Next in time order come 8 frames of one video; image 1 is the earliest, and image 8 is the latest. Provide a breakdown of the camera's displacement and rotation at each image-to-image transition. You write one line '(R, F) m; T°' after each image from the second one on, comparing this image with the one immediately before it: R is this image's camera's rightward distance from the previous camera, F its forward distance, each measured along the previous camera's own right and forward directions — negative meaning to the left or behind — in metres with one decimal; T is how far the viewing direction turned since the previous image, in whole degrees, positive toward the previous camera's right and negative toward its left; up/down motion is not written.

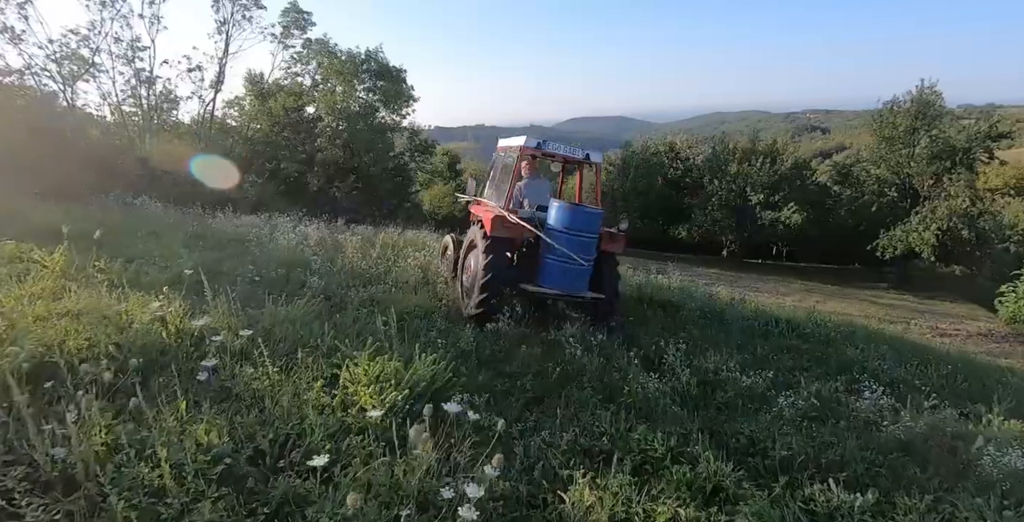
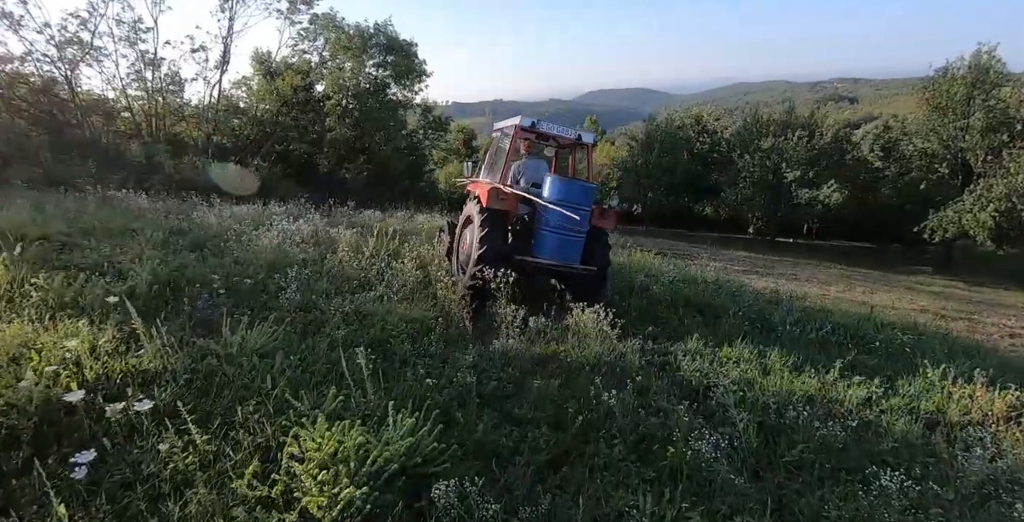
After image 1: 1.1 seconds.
(+0.1, +0.9) m; -2°
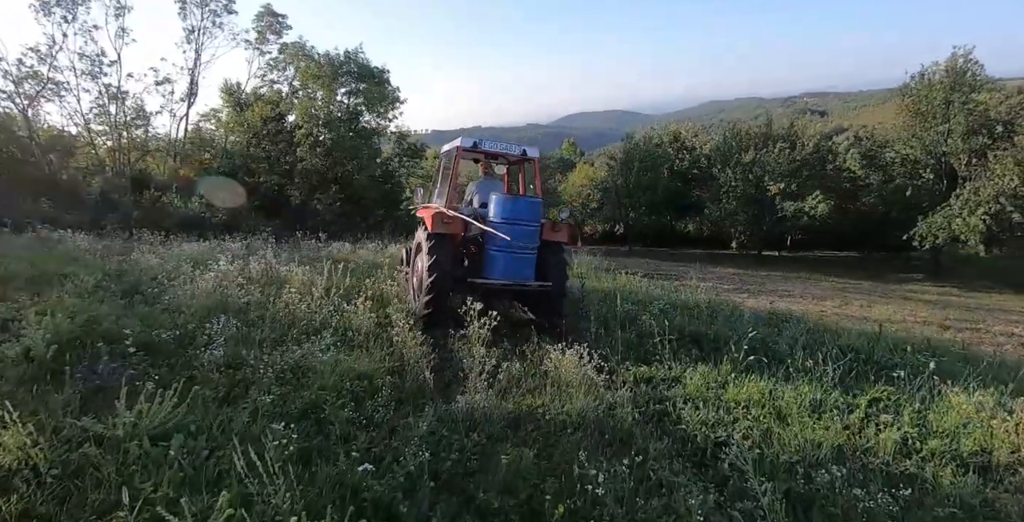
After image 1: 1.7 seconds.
(+0.2, +0.7) m; +2°
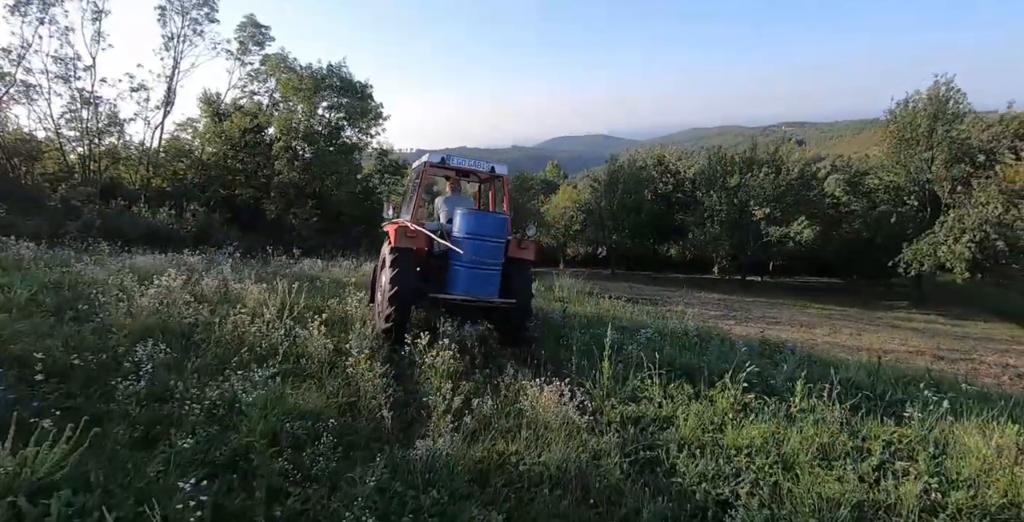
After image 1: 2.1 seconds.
(+0.1, +0.5) m; +2°
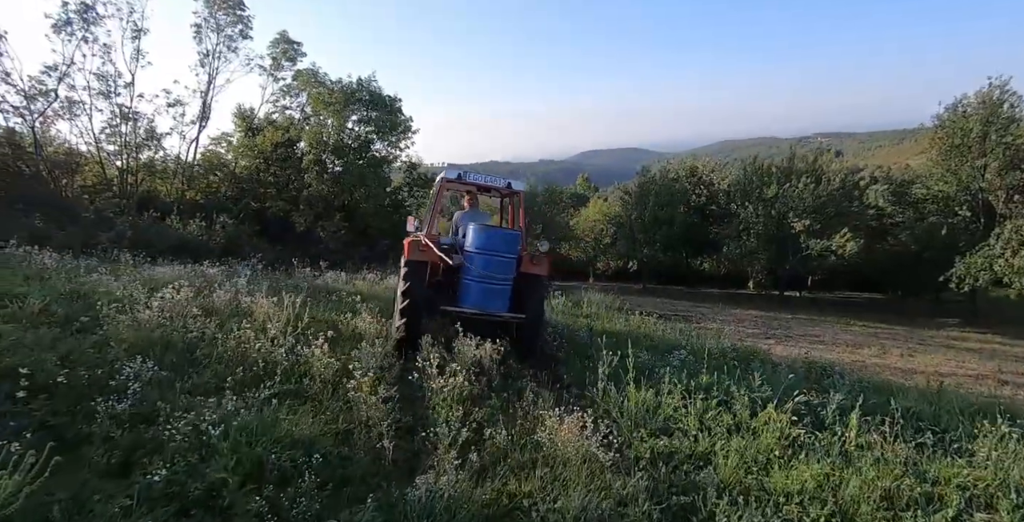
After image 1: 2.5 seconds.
(+0.1, +0.4) m; -3°
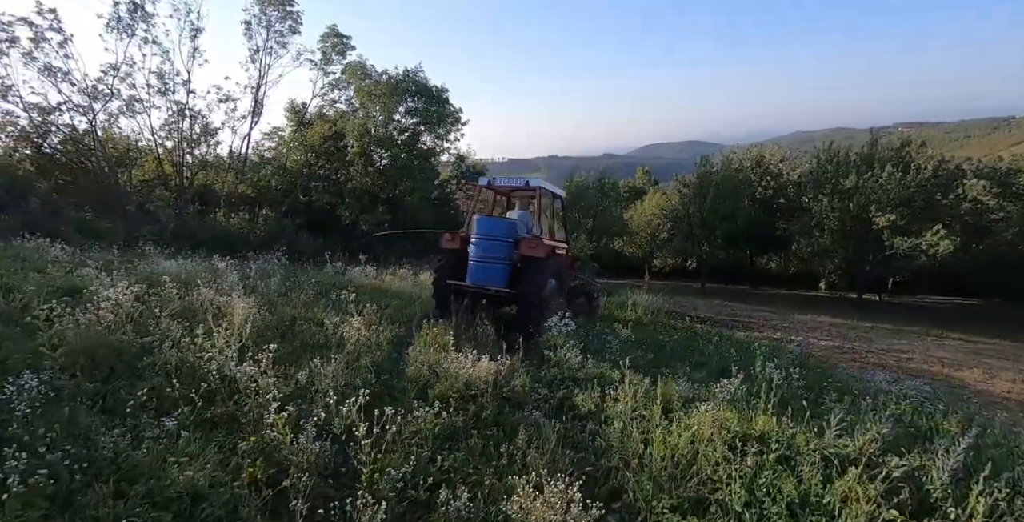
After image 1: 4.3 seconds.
(+0.4, +1.0) m; -6°
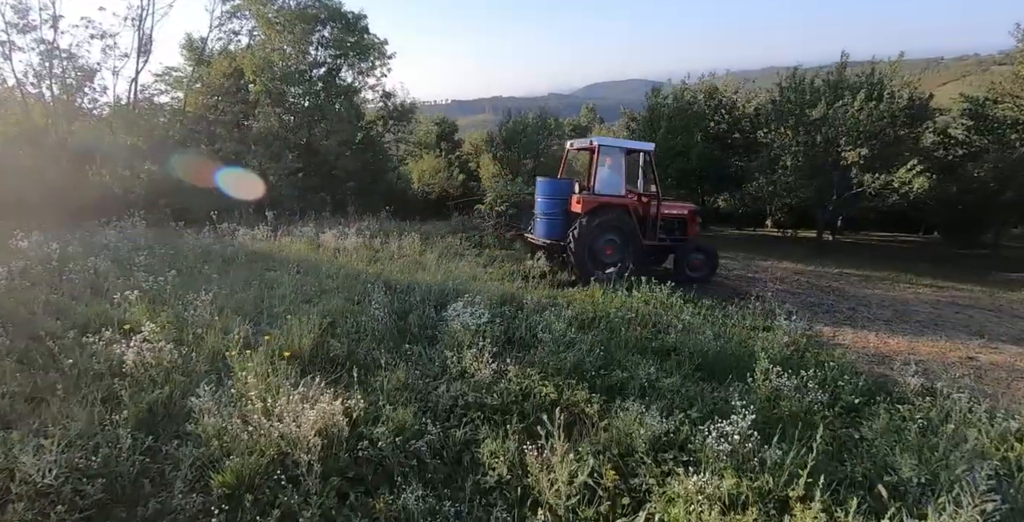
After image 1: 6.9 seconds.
(+0.4, +1.8) m; +5°
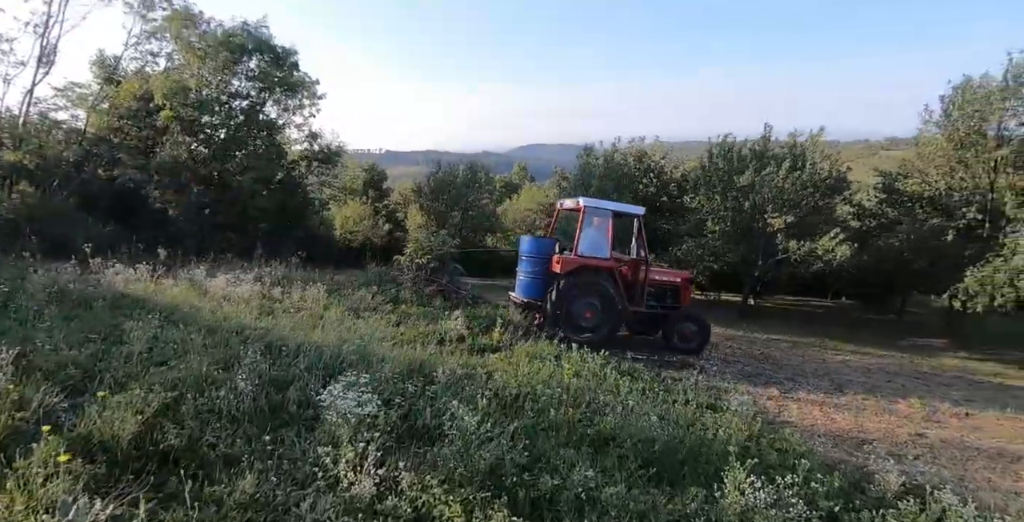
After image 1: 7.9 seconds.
(+0.1, +0.8) m; +7°
